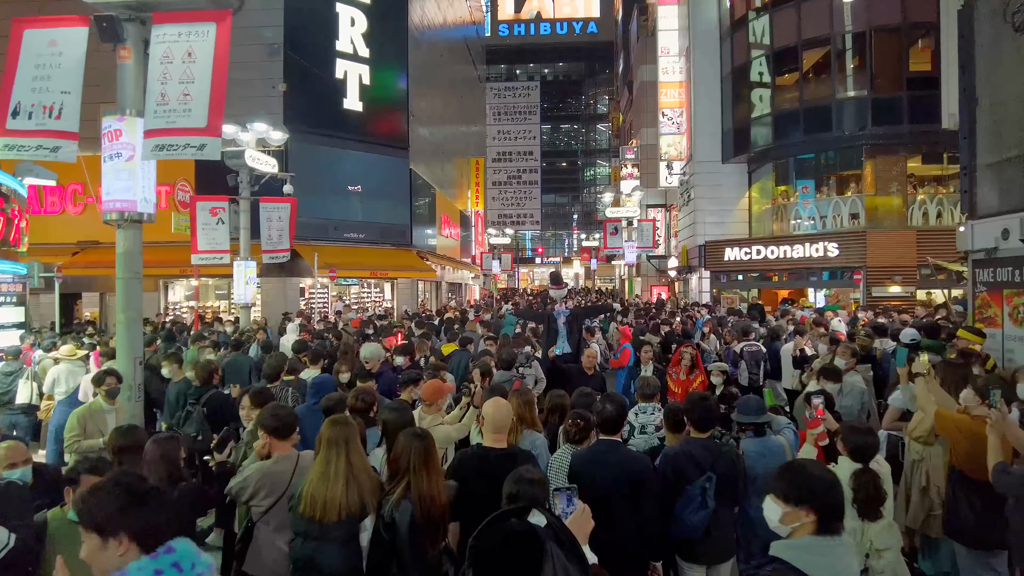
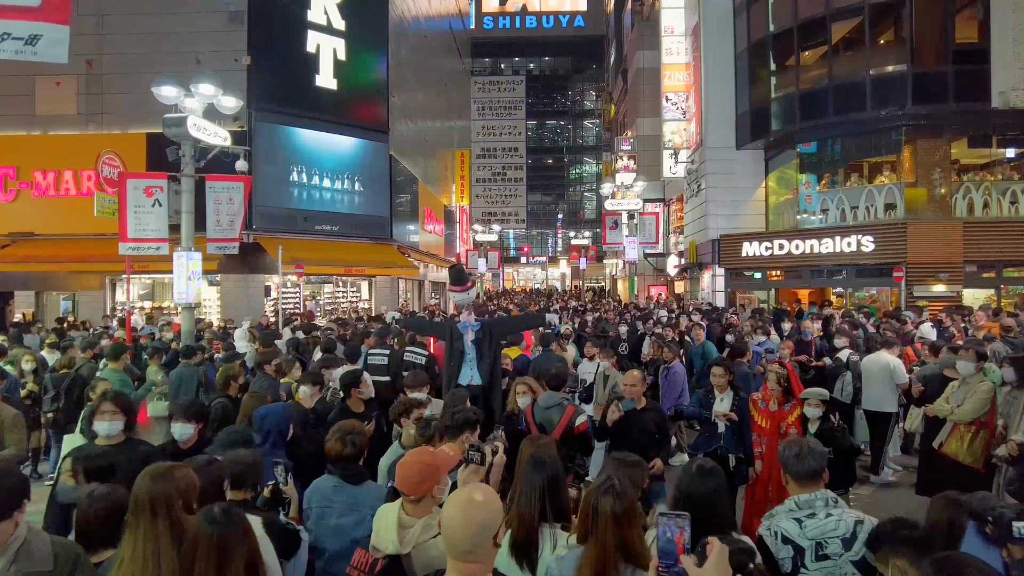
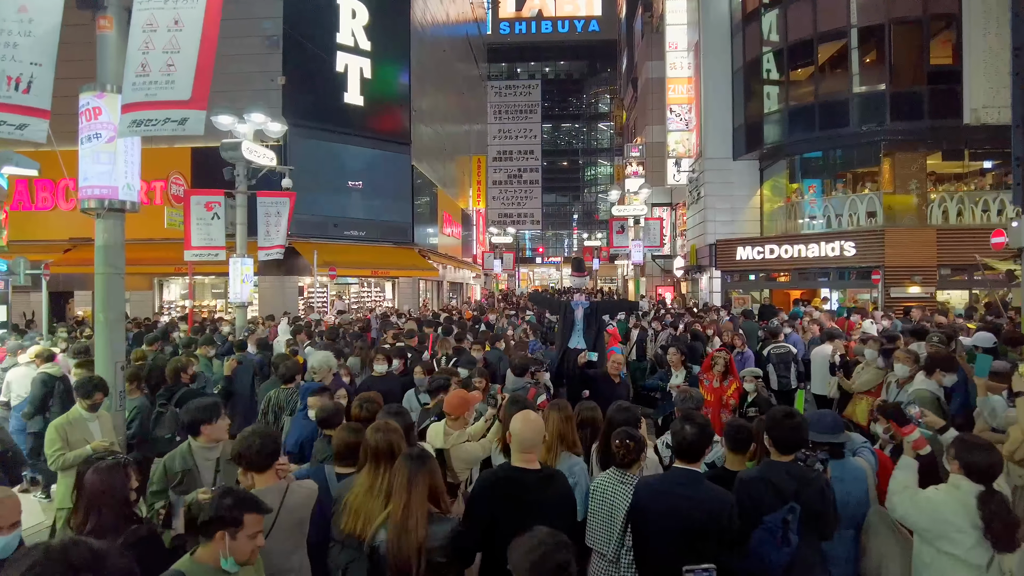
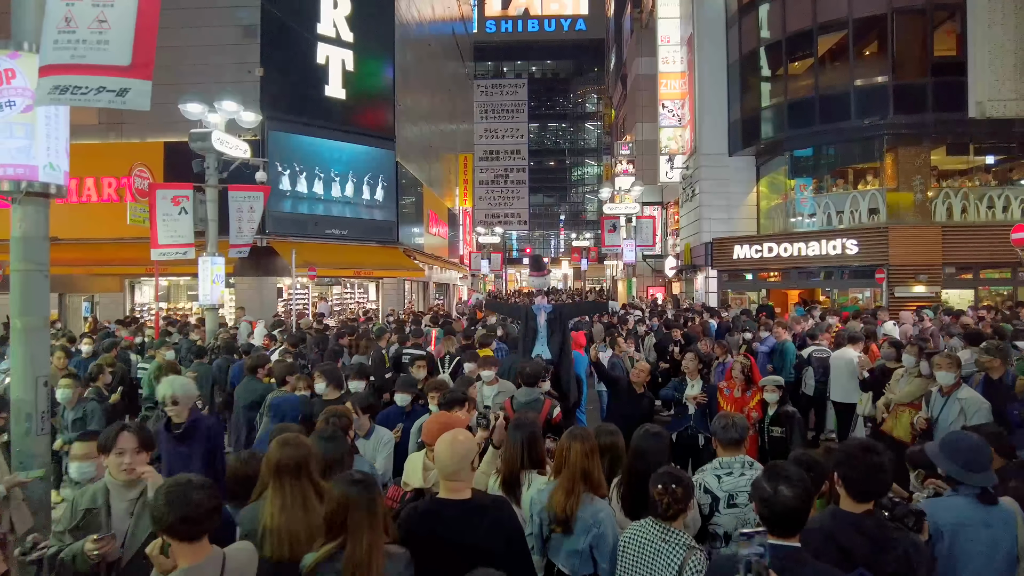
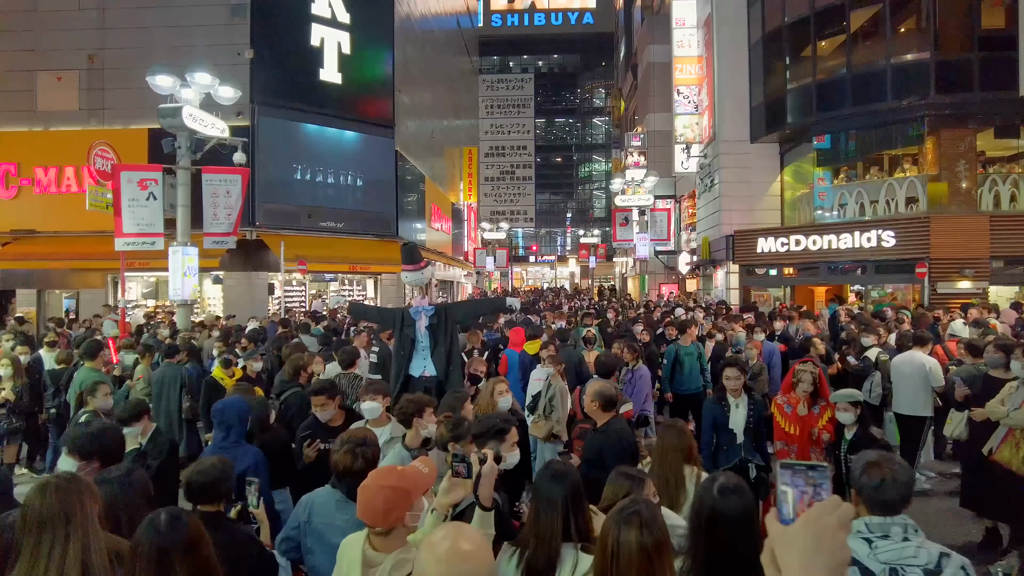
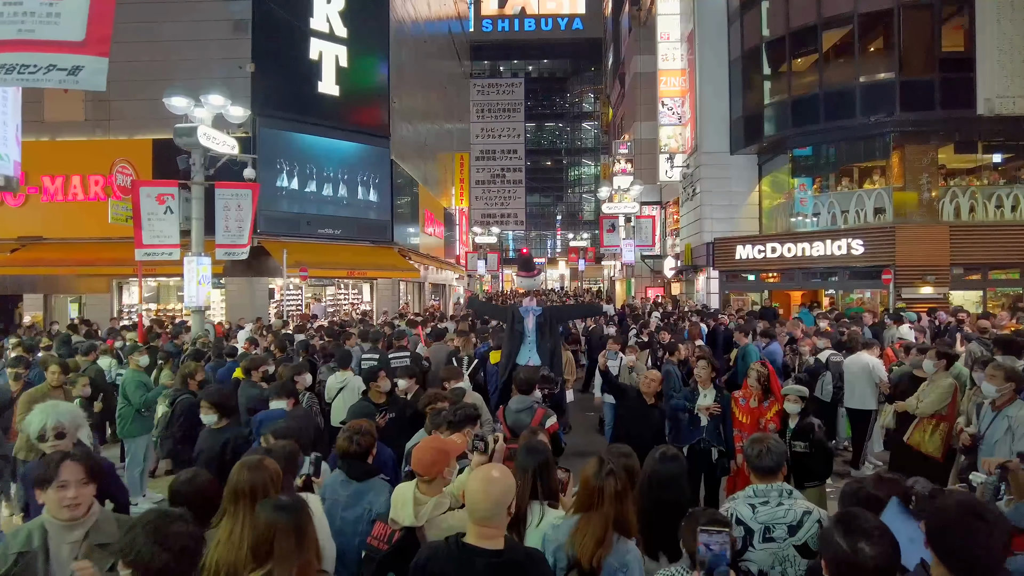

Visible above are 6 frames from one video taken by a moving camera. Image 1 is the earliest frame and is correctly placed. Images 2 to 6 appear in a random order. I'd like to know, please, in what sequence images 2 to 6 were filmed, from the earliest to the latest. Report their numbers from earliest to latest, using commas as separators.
3, 4, 6, 2, 5
